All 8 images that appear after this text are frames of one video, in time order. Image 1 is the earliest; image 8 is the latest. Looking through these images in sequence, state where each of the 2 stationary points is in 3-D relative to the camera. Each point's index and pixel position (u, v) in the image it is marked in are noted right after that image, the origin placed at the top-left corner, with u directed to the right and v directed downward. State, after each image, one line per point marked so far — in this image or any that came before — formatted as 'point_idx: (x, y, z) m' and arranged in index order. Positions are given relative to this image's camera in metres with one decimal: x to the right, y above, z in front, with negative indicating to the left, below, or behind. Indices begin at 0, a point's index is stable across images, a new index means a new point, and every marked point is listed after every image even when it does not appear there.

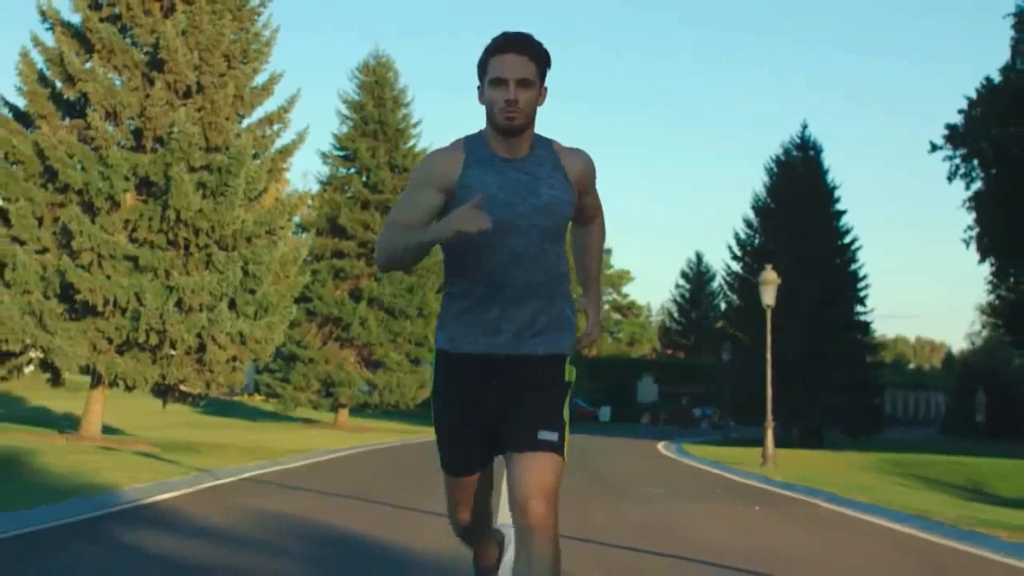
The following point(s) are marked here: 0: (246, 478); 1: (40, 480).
0: (-3.5, -2.5, +18.1) m
1: (-5.9, -2.4, +17.2) m
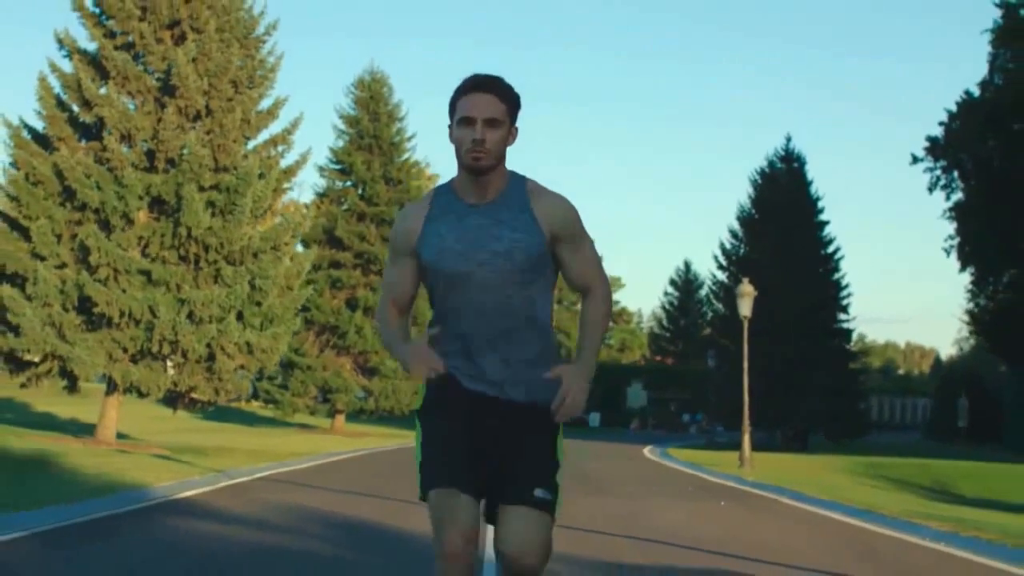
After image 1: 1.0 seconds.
0: (-3.6, -2.8, +19.8) m
1: (-6.1, -2.6, +18.8) m
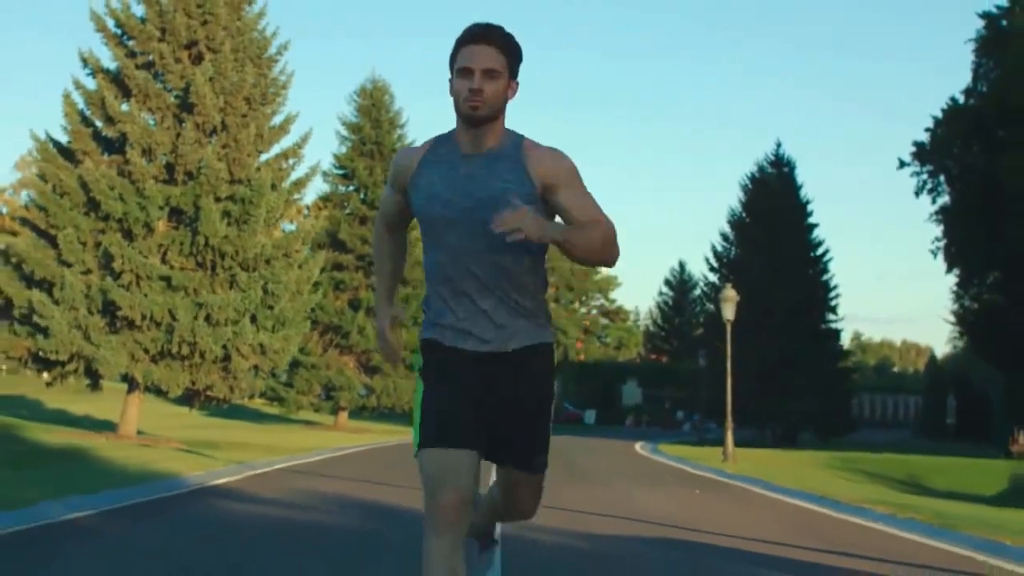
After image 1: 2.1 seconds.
0: (-3.7, -2.9, +21.8) m
1: (-6.1, -2.7, +20.8) m
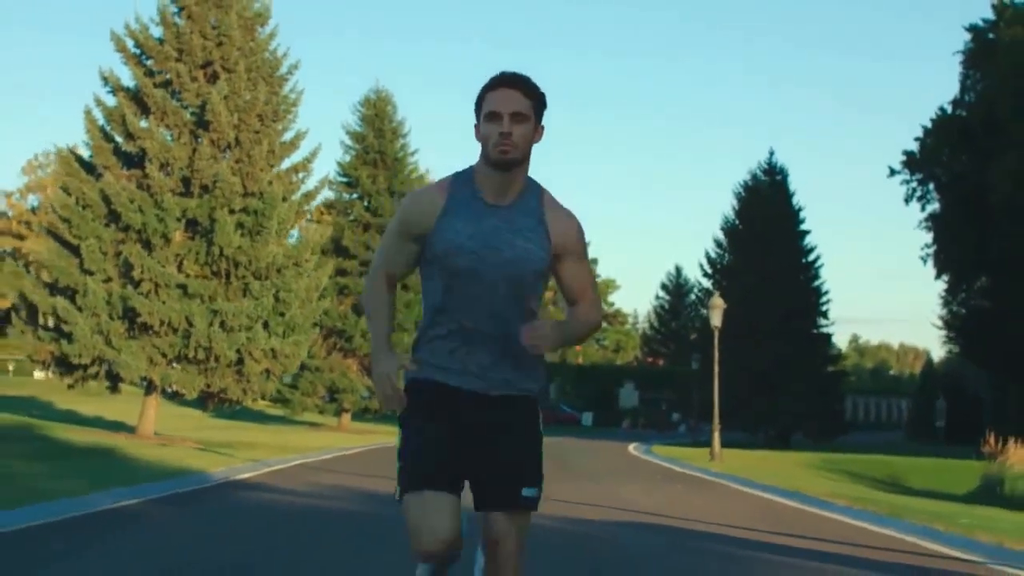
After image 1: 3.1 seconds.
0: (-3.7, -3.1, +23.5) m
1: (-6.2, -2.9, +22.5) m
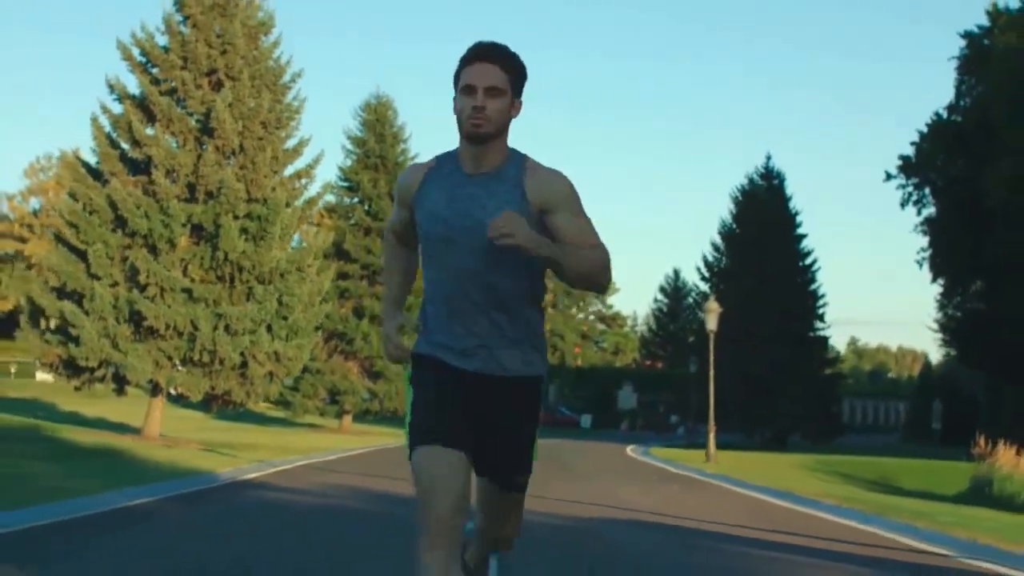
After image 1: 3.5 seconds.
0: (-3.7, -3.2, +24.1) m
1: (-6.2, -3.0, +23.1) m
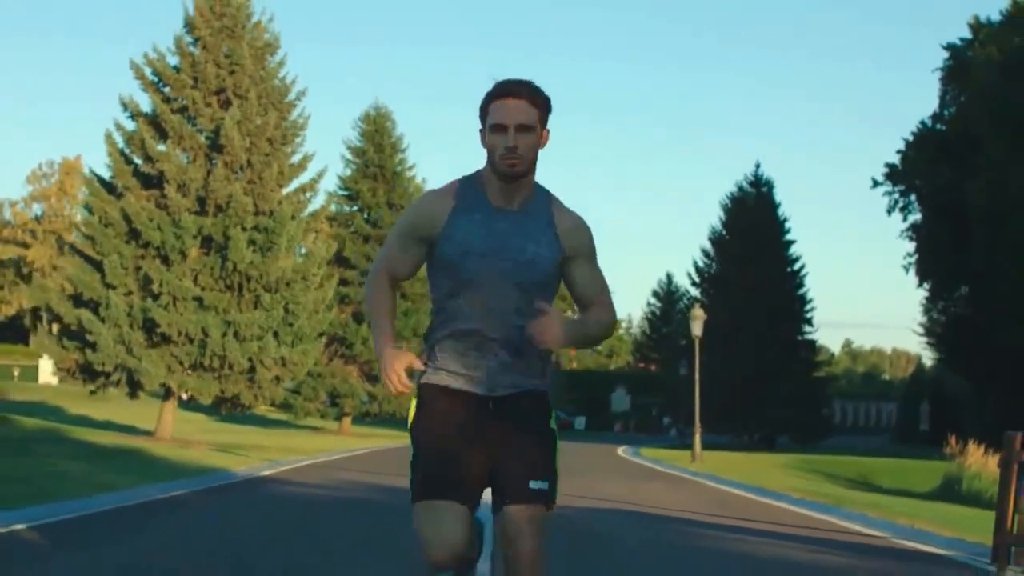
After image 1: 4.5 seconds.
0: (-3.8, -3.4, +25.8) m
1: (-6.3, -3.2, +24.8) m
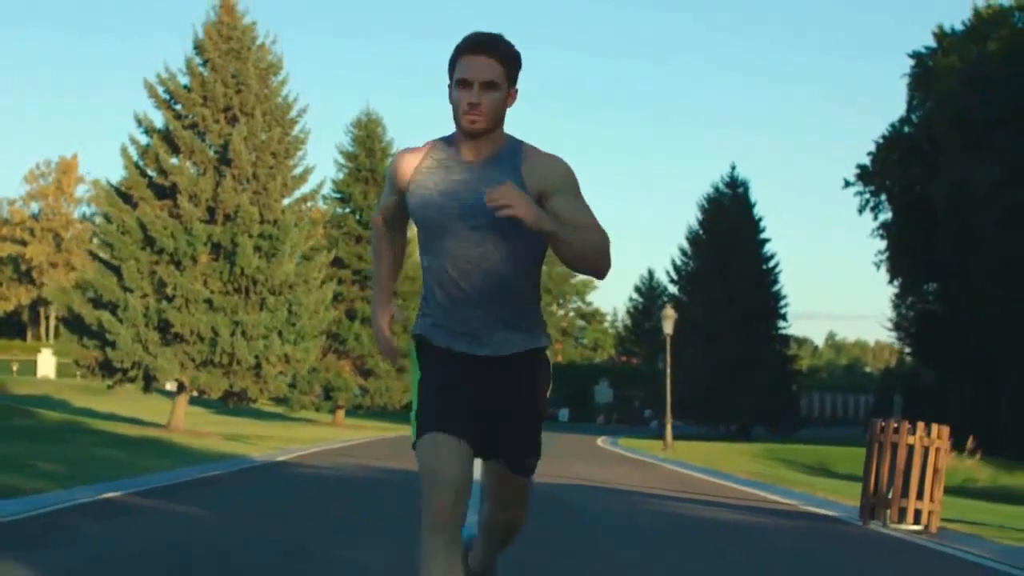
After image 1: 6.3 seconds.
0: (-4.1, -3.5, +28.8) m
1: (-6.6, -3.3, +27.8) m
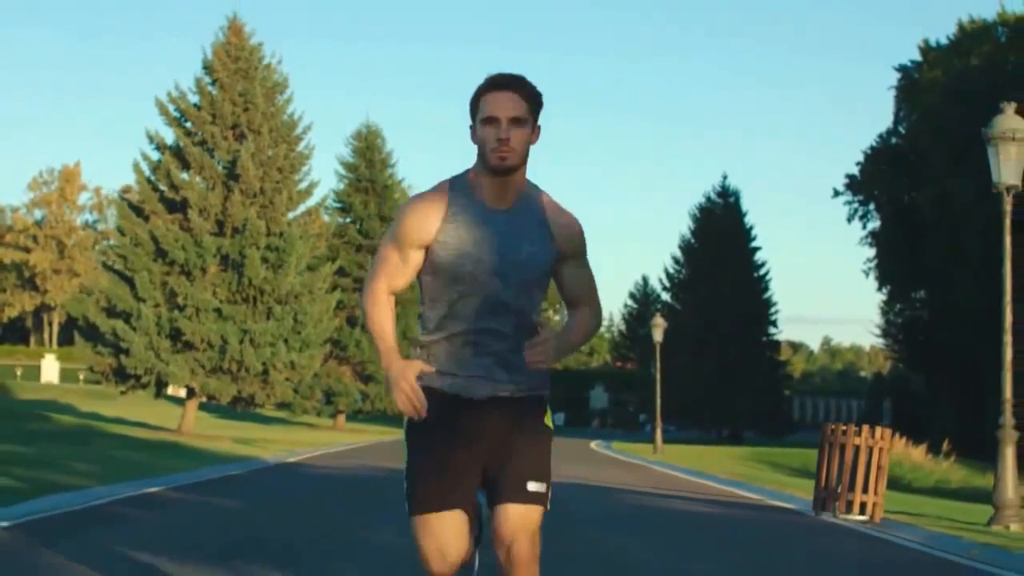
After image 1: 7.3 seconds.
0: (-4.2, -3.7, +30.5) m
1: (-6.7, -3.6, +29.5) m
